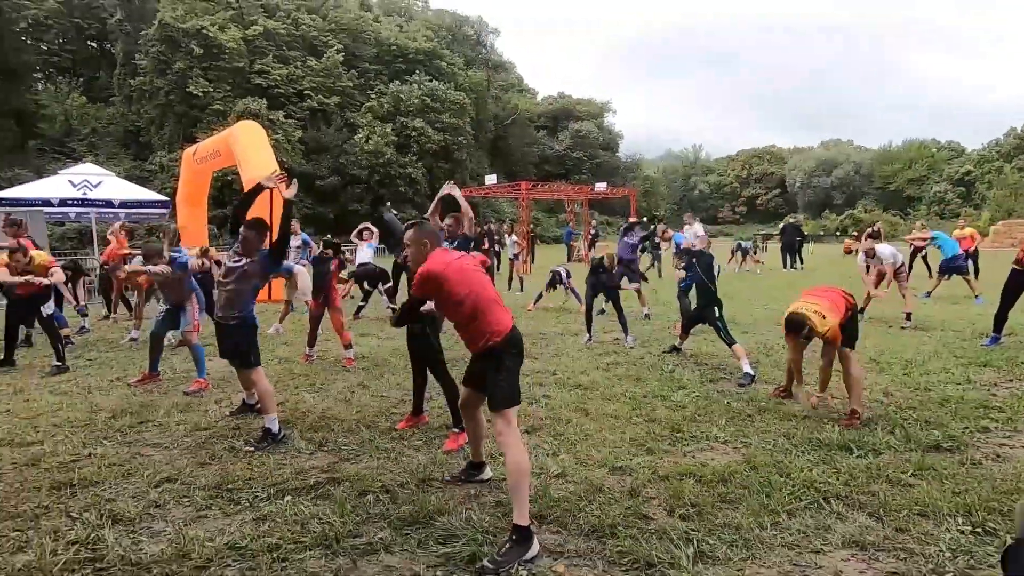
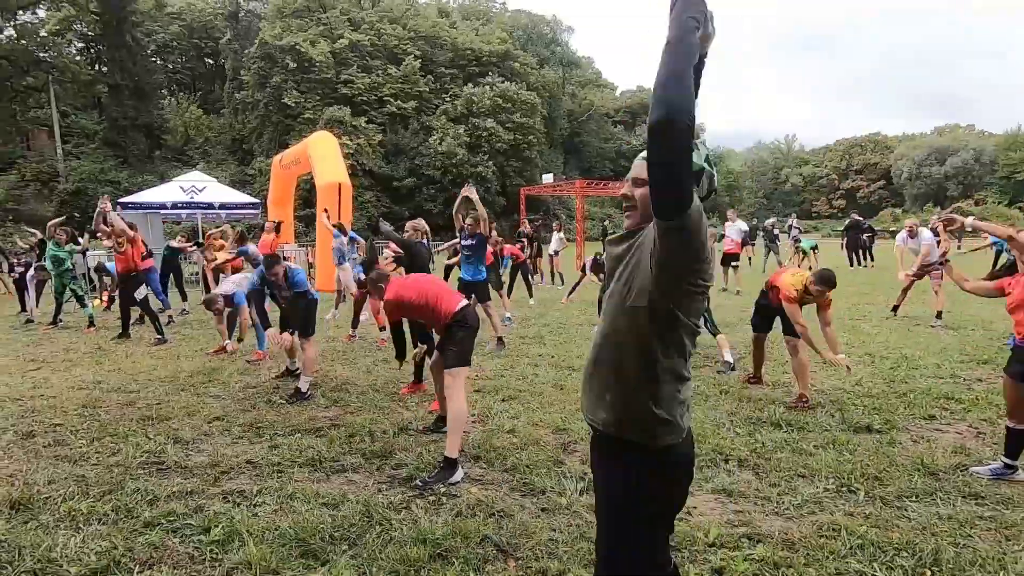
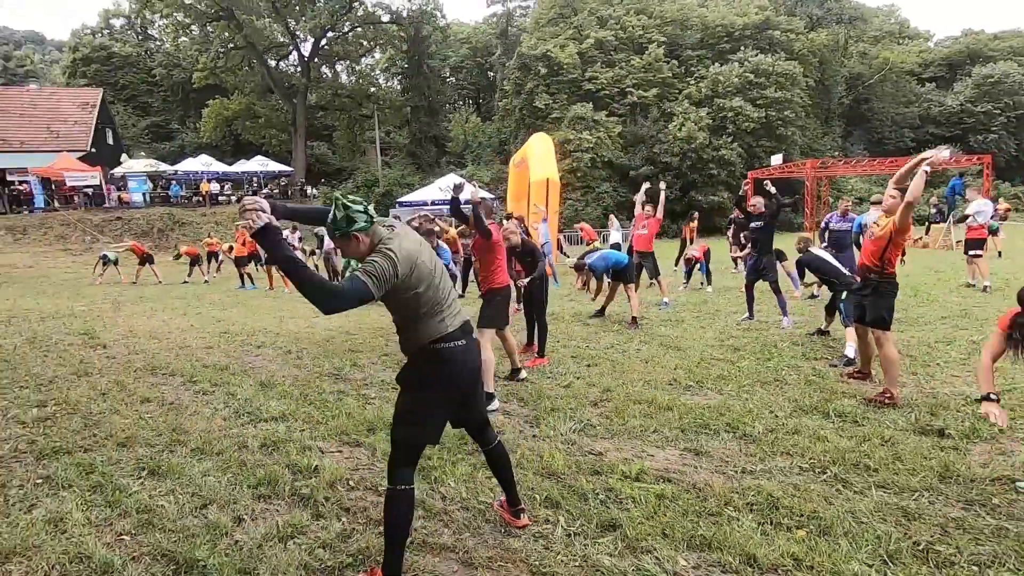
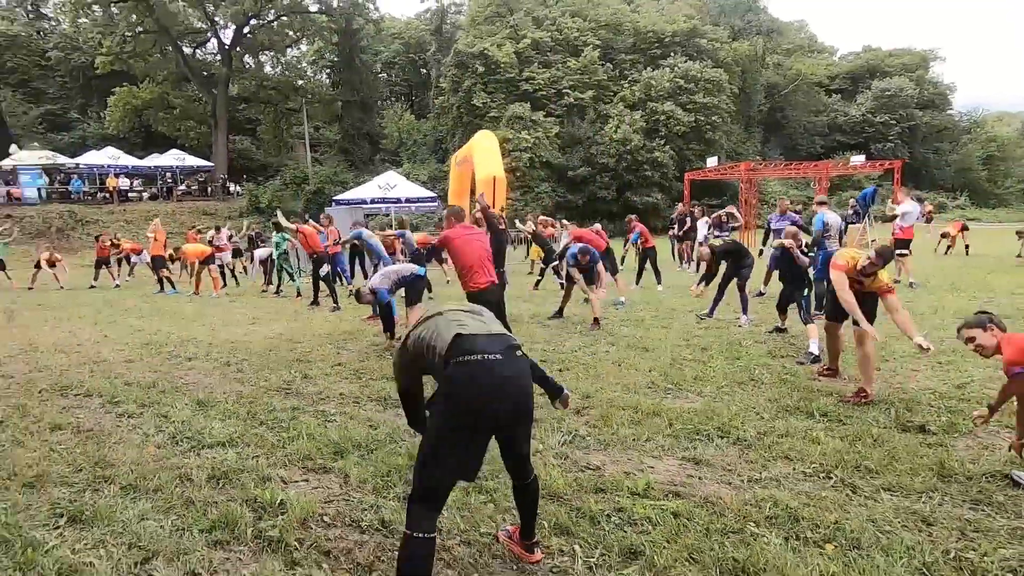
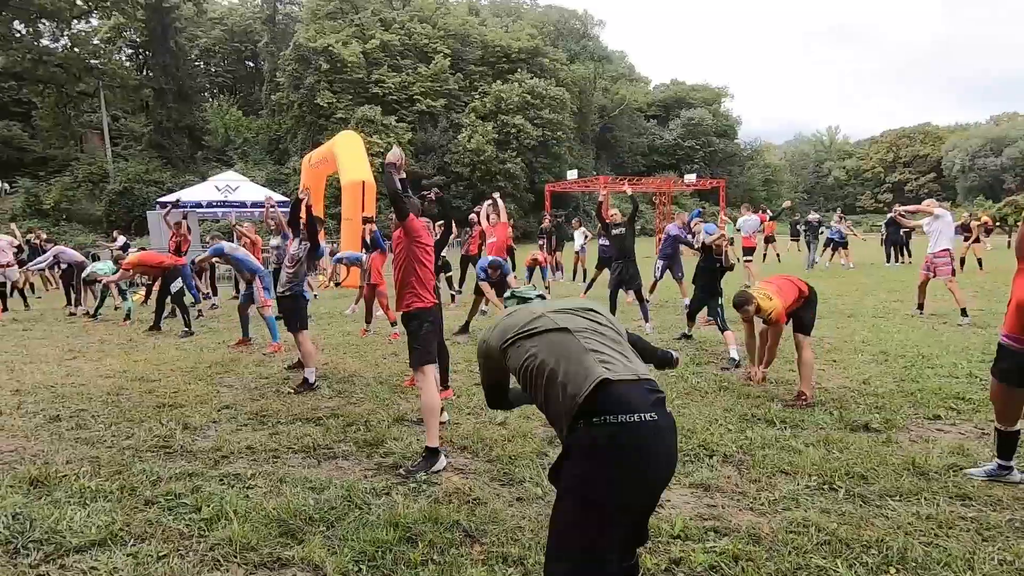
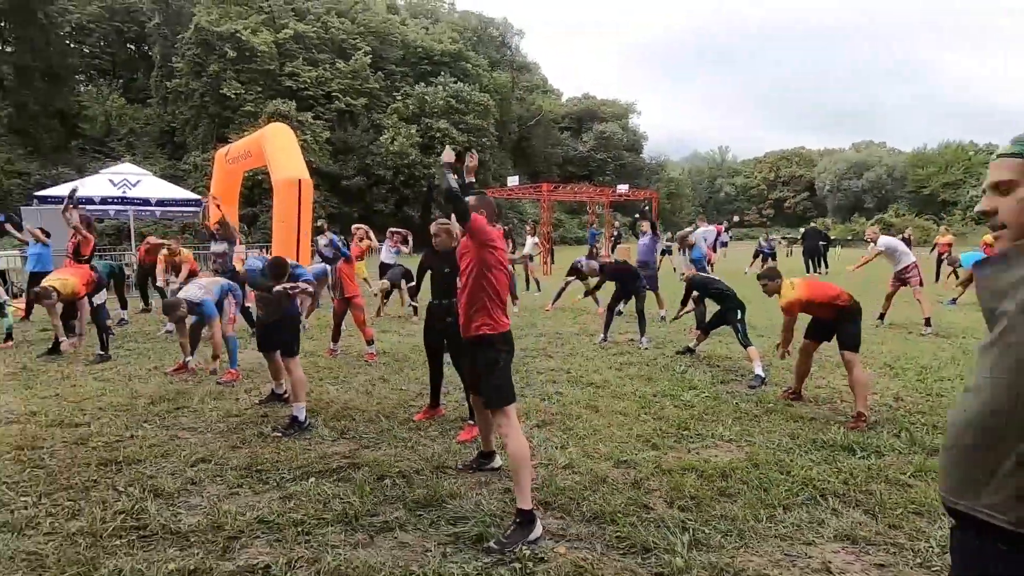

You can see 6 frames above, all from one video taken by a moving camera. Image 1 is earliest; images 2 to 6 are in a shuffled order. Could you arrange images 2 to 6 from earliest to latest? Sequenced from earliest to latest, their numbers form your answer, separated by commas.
6, 2, 5, 4, 3
